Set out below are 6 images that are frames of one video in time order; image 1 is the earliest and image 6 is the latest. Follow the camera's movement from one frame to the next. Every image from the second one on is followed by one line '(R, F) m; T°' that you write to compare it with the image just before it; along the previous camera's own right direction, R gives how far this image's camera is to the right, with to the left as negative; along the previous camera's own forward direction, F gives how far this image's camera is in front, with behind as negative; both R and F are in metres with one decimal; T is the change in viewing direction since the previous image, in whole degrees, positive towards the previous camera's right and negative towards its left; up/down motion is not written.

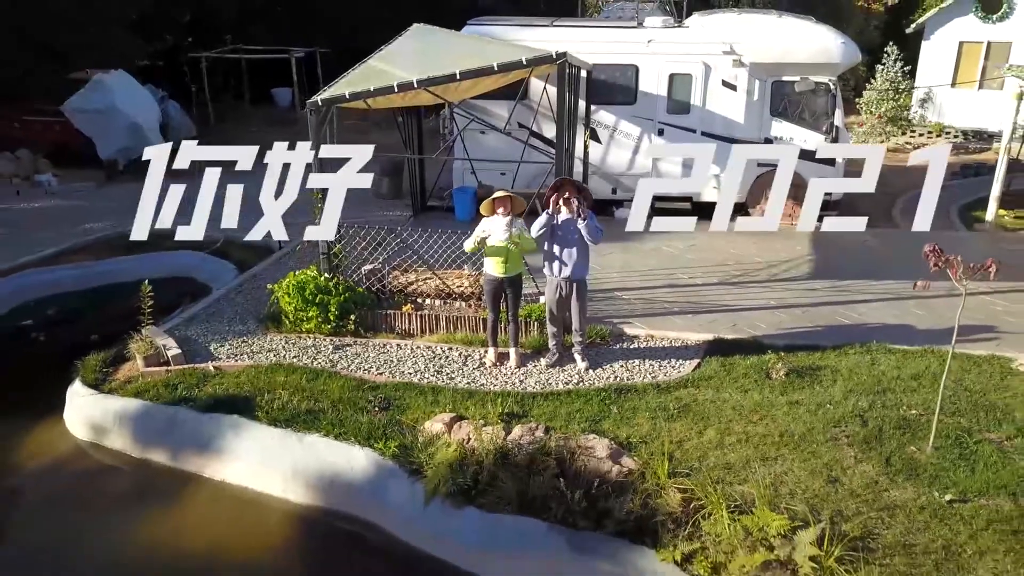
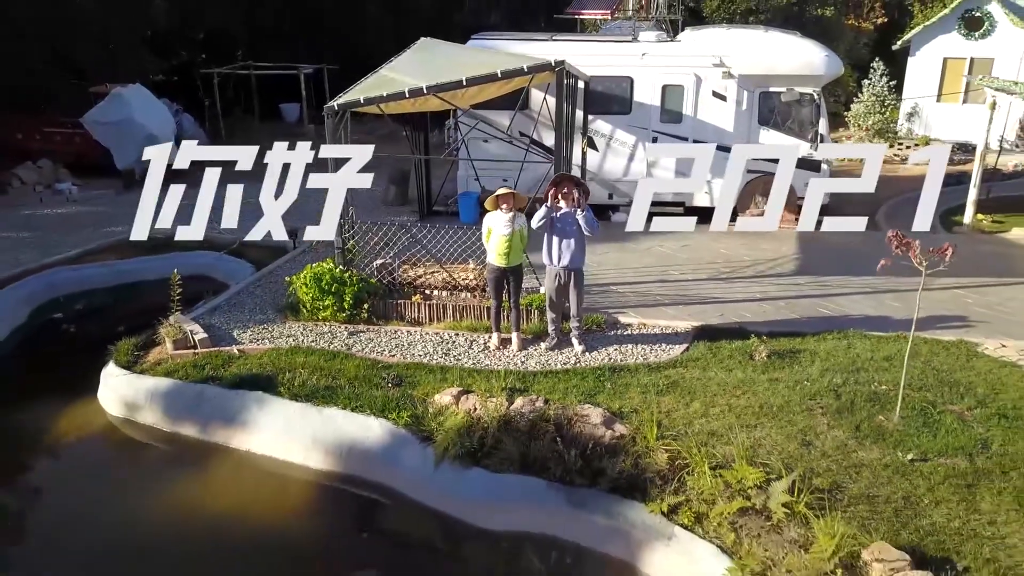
(0.0, -0.5) m; 0°
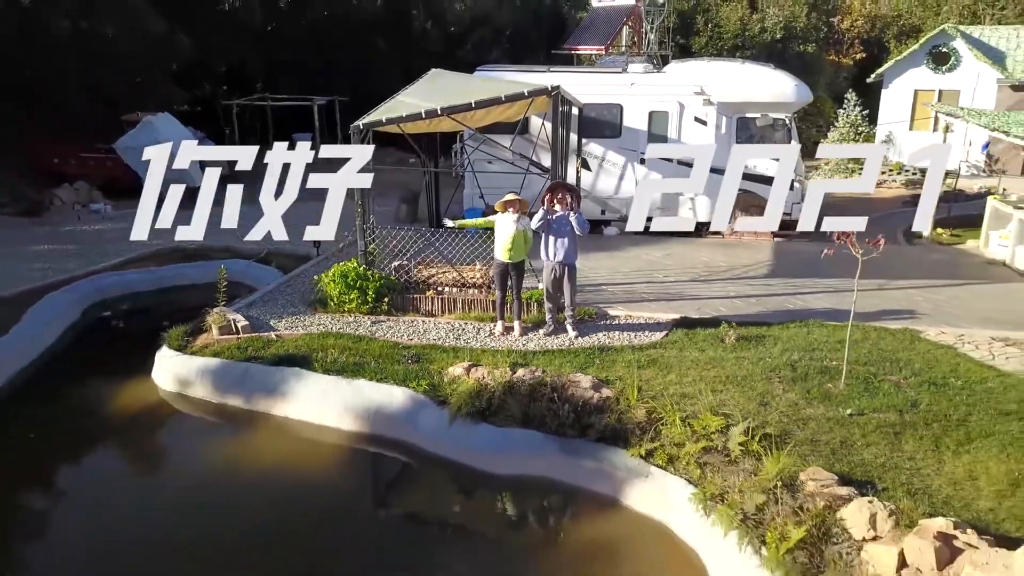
(0.0, -1.1) m; 0°
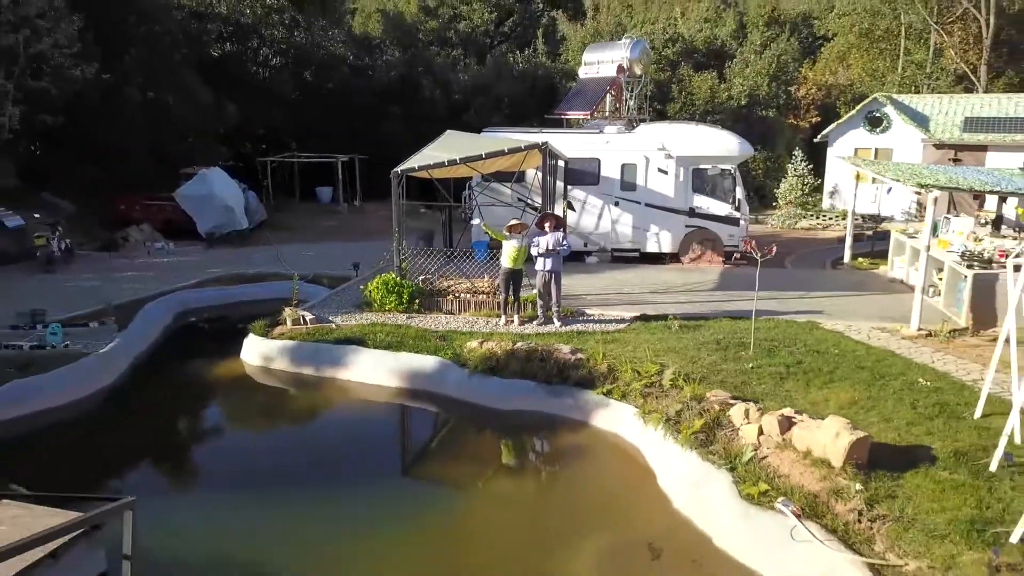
(-0.1, -2.7) m; 0°
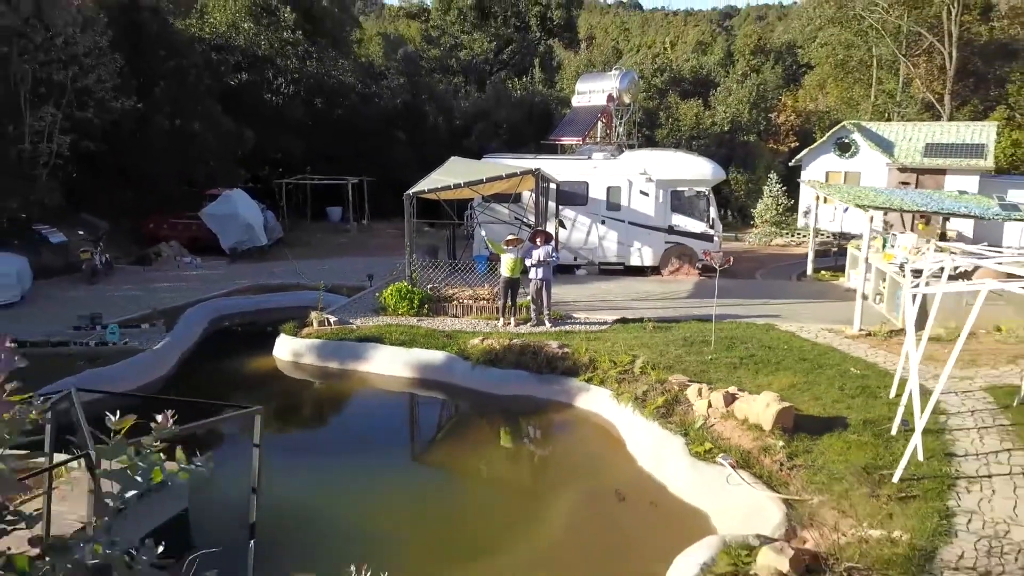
(0.0, -1.7) m; 0°
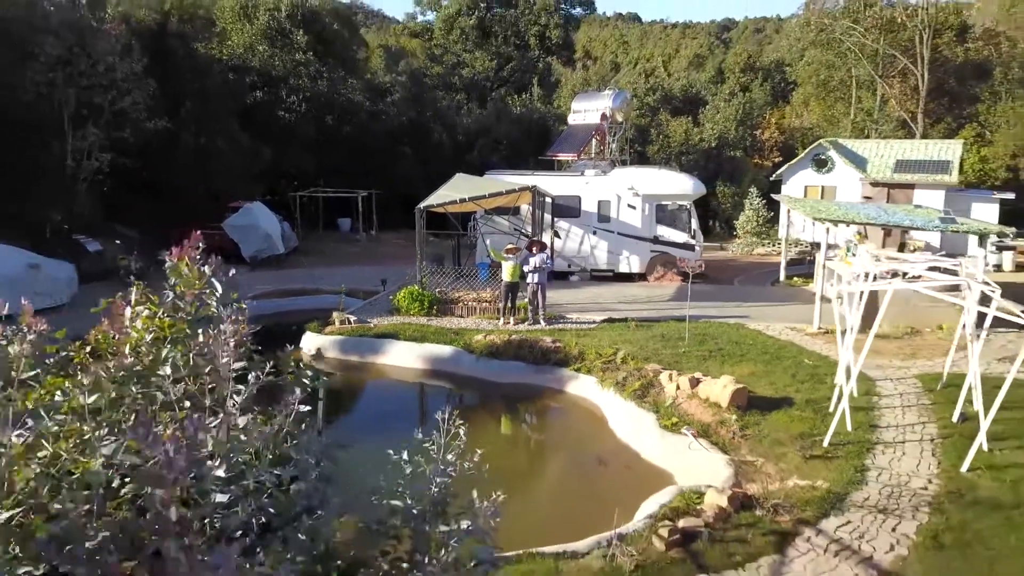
(0.0, -1.6) m; 0°
